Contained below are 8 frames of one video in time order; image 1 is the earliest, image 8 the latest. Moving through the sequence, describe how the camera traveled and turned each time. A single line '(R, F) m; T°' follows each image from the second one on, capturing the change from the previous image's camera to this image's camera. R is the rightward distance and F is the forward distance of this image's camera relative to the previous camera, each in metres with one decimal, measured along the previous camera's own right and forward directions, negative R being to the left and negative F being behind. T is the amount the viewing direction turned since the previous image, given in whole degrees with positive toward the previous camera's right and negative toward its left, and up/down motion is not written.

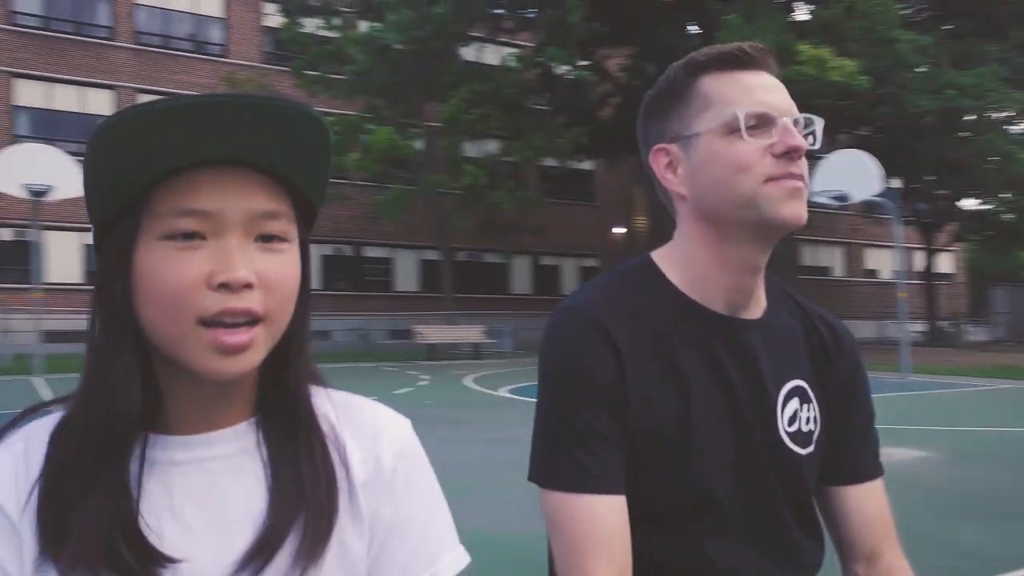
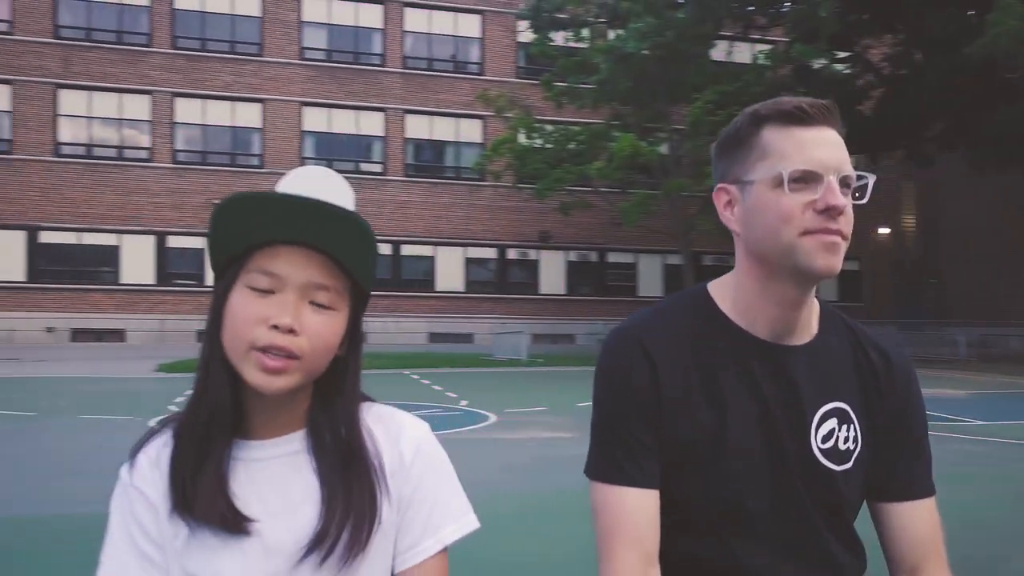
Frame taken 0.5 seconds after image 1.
(+0.3, -0.1) m; -18°
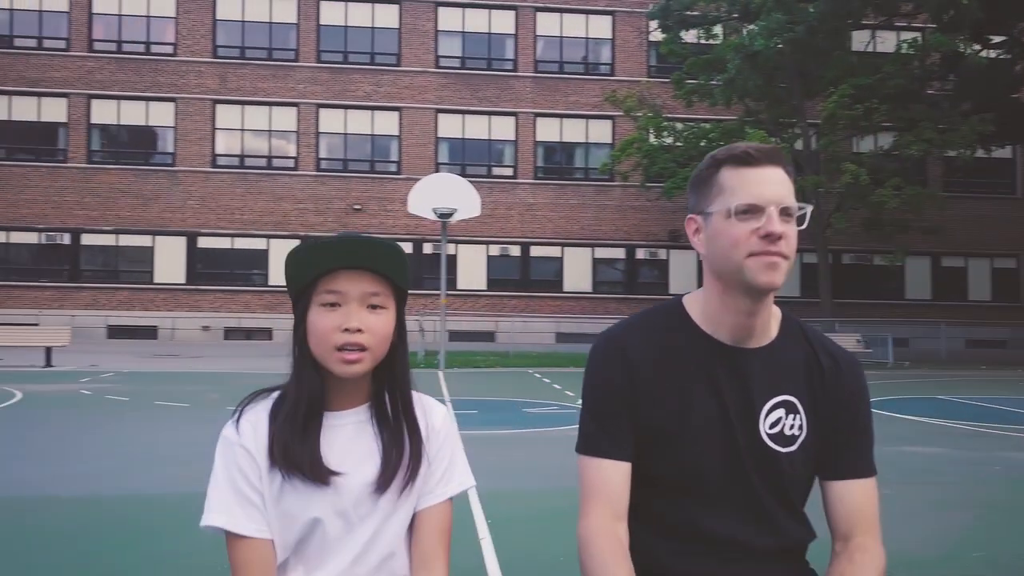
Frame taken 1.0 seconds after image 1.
(+0.2, -0.3) m; -9°
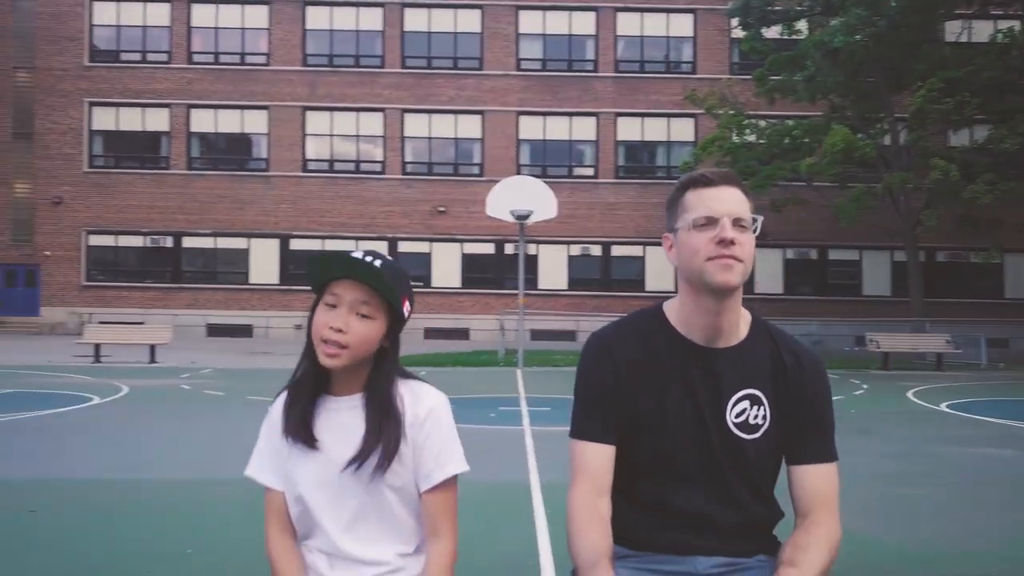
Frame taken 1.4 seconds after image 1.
(+0.2, -0.3) m; -6°
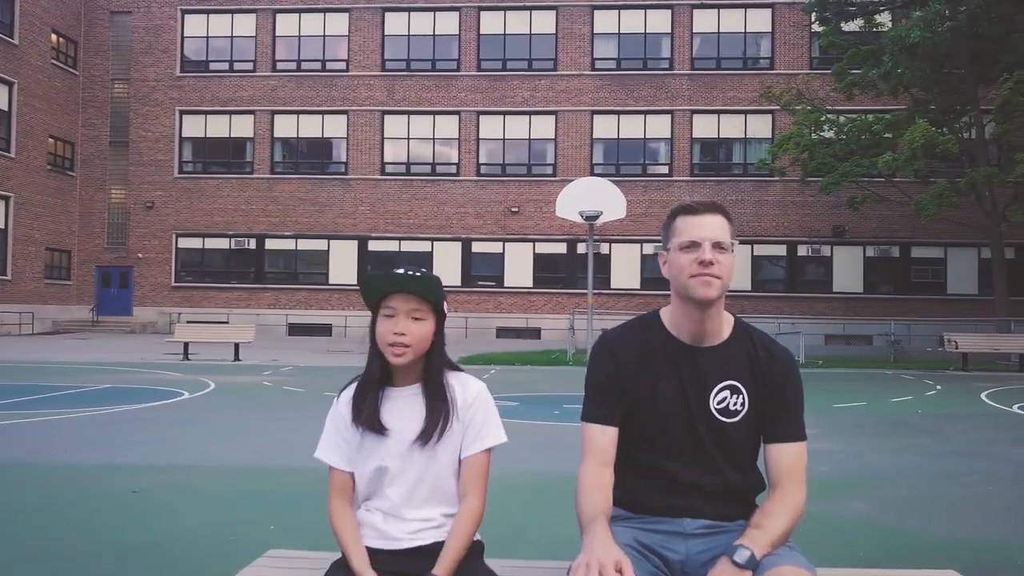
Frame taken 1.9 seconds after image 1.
(+0.2, -0.4) m; -5°
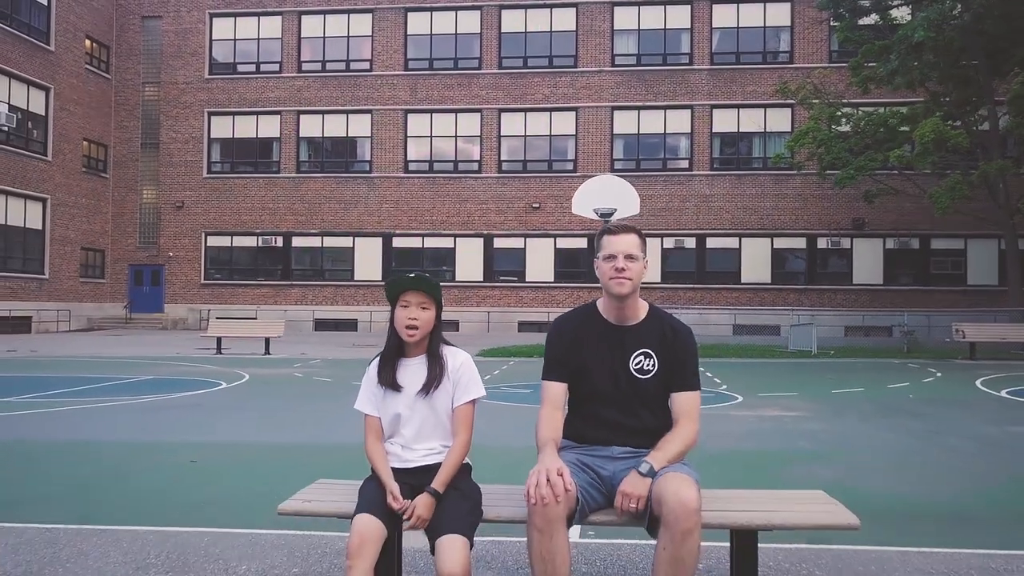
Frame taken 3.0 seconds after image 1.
(+0.2, -0.7) m; -2°
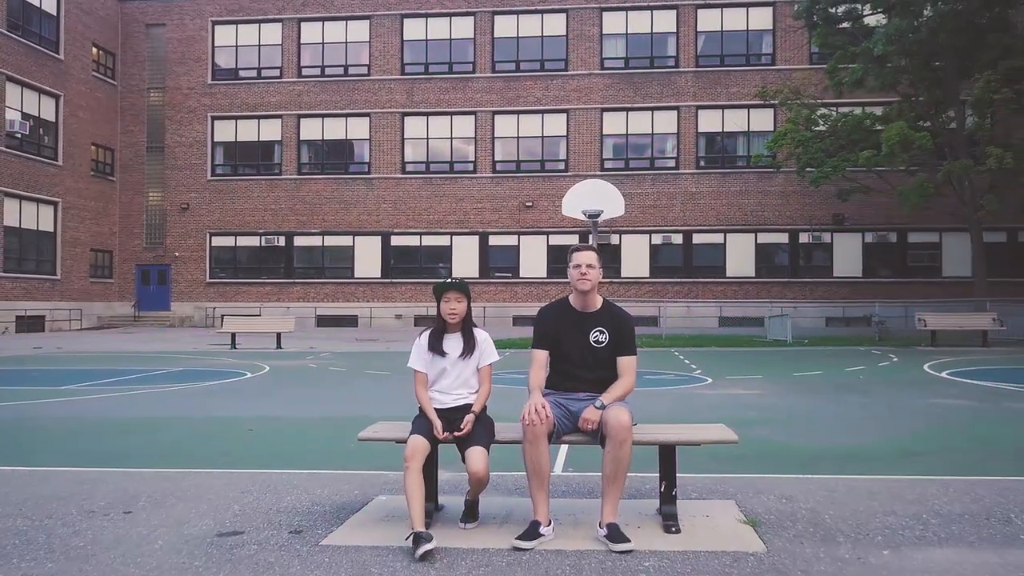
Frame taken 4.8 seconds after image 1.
(0.0, -1.6) m; 0°
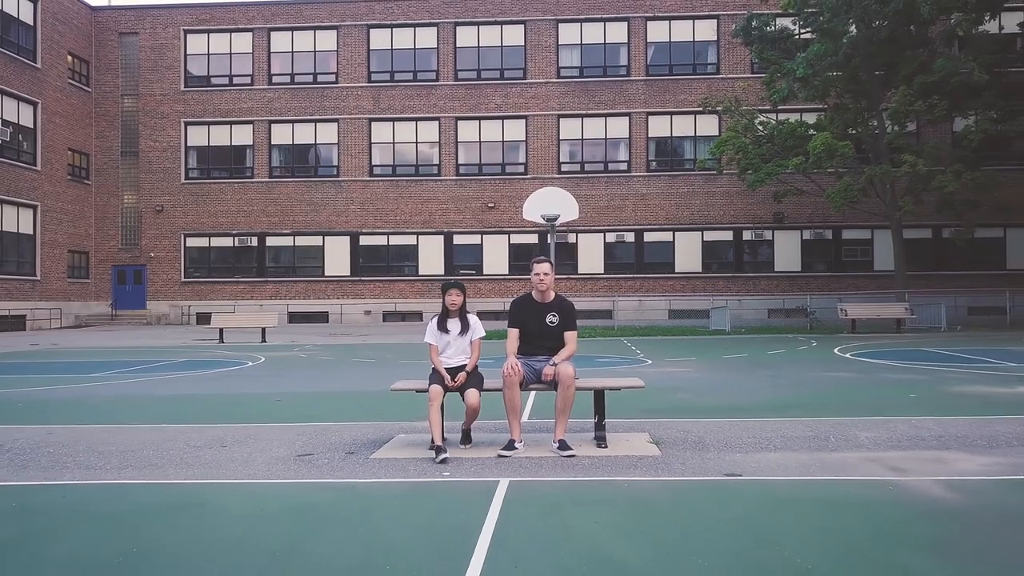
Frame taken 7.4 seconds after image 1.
(-0.2, -2.5) m; +3°
